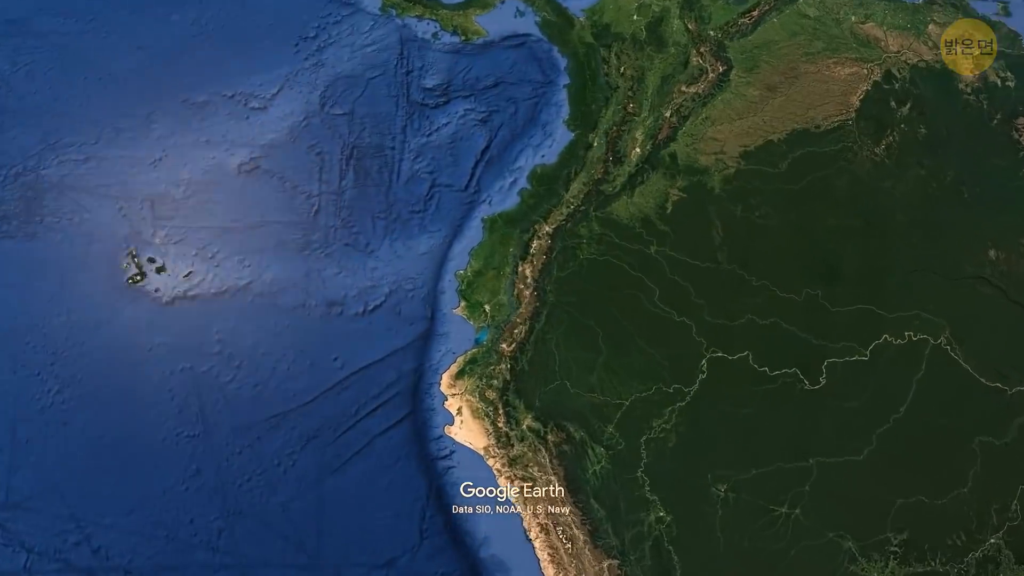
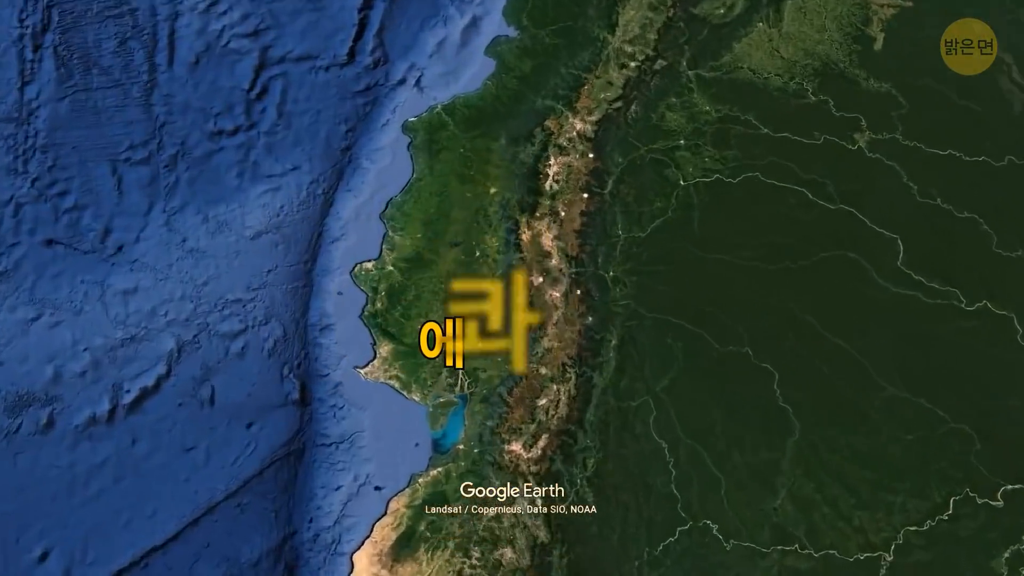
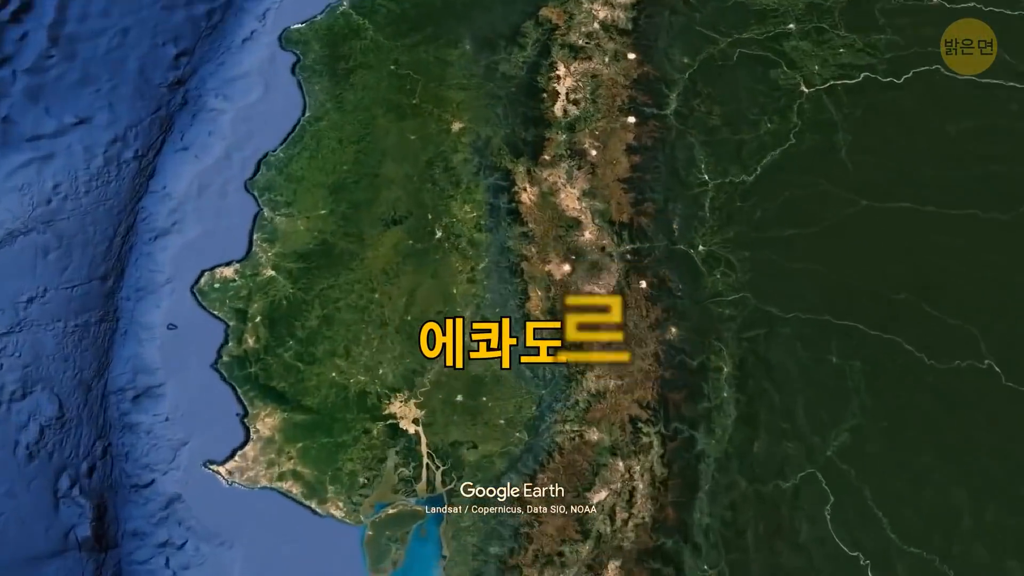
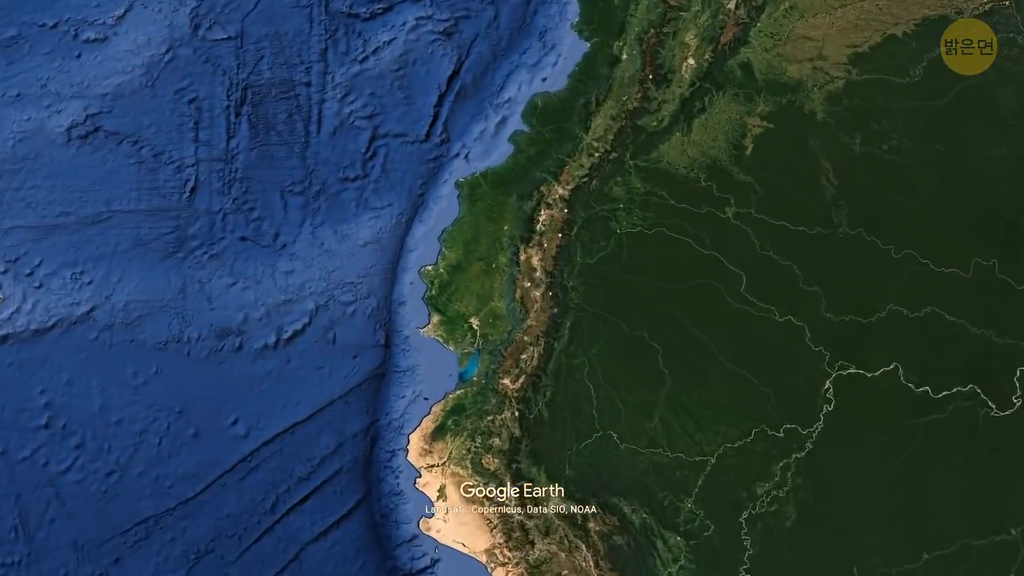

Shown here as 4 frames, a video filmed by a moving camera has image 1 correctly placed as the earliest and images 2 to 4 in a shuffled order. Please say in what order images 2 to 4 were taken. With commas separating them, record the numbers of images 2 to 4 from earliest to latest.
4, 2, 3
